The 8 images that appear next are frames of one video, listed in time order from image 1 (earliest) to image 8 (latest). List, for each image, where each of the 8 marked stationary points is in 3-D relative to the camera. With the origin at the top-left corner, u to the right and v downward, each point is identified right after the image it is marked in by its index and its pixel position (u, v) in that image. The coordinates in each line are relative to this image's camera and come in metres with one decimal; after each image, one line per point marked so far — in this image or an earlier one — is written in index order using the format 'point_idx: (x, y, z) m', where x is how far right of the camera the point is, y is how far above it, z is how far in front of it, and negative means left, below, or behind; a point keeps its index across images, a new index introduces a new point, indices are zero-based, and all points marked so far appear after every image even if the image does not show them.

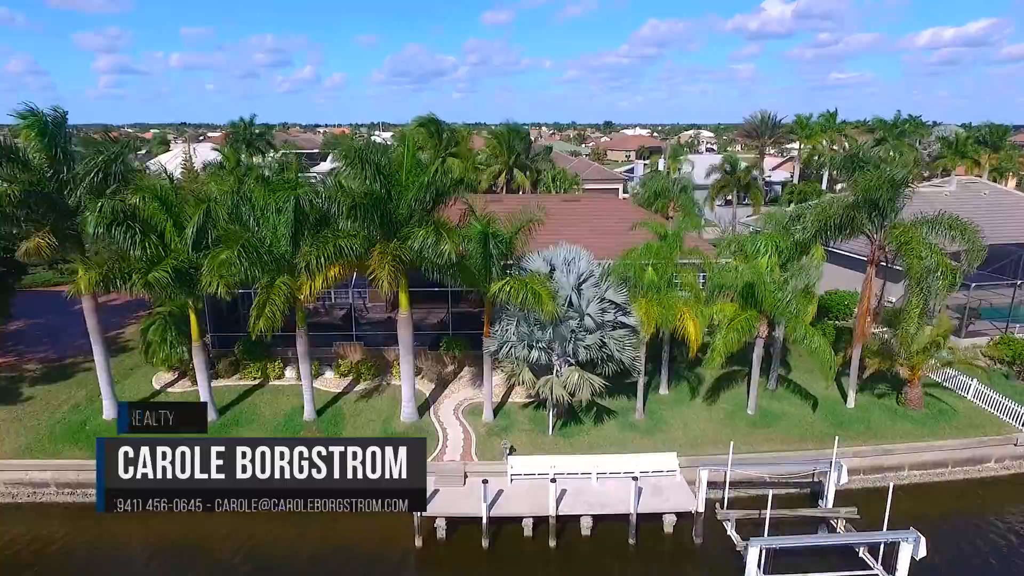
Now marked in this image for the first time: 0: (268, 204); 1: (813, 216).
0: (-8.5, +2.9, +13.9) m
1: (+11.8, +2.8, +15.8) m
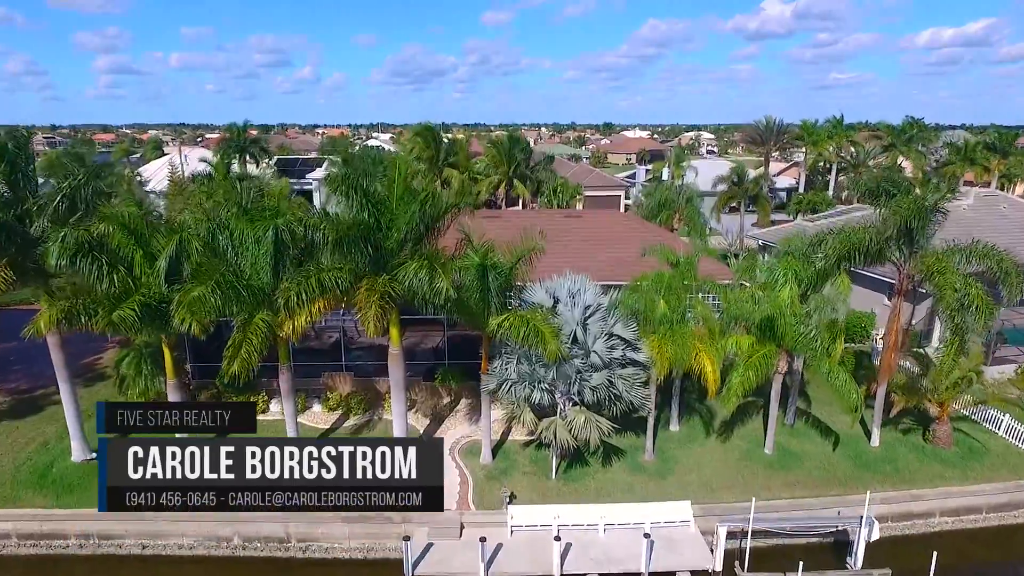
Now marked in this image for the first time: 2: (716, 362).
0: (-8.5, +1.7, +12.8) m
1: (+11.8, +1.6, +14.6) m
2: (+6.9, -2.5, +13.7) m
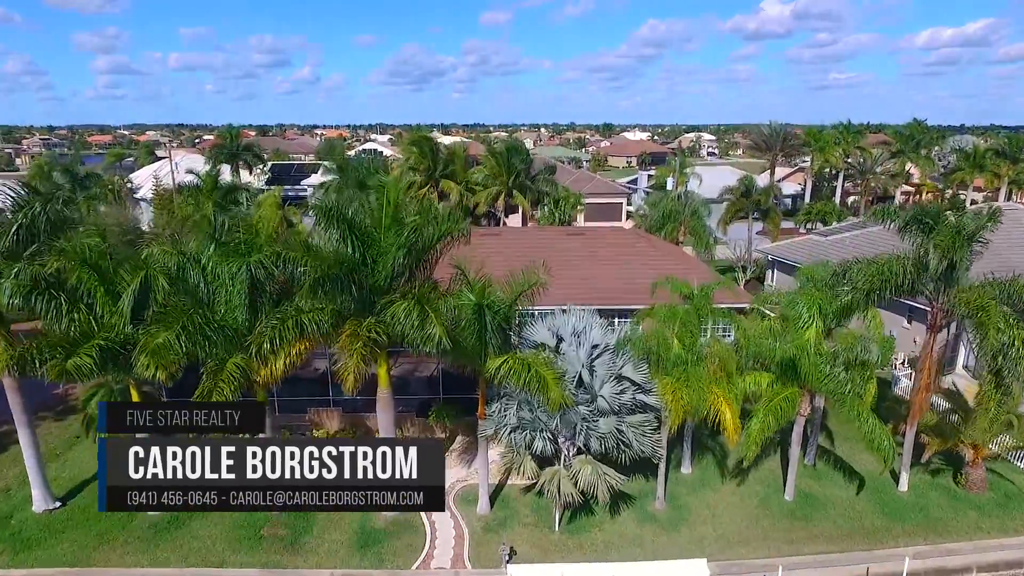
0: (-8.5, +0.5, +11.6) m
1: (+11.8, +0.5, +13.5) m
2: (+6.9, -3.7, +12.5) m
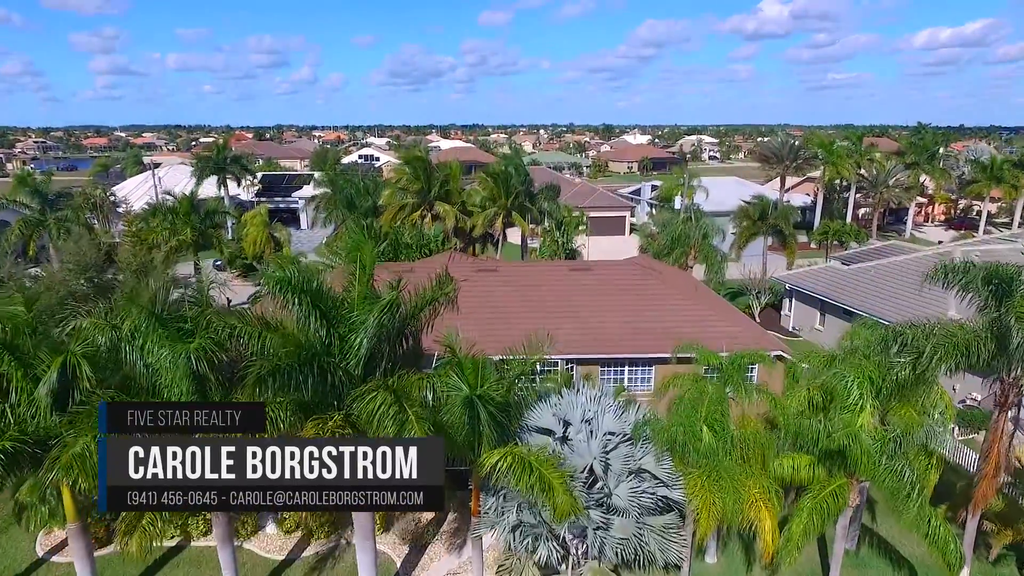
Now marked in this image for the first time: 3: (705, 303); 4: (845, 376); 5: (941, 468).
0: (-8.5, -1.6, +9.6) m
1: (+11.8, -1.6, +11.5) m
2: (+6.9, -5.7, +10.5) m
3: (+9.3, -0.7, +19.5) m
4: (+9.5, -2.6, +11.4) m
5: (+11.8, -4.9, +11.2) m
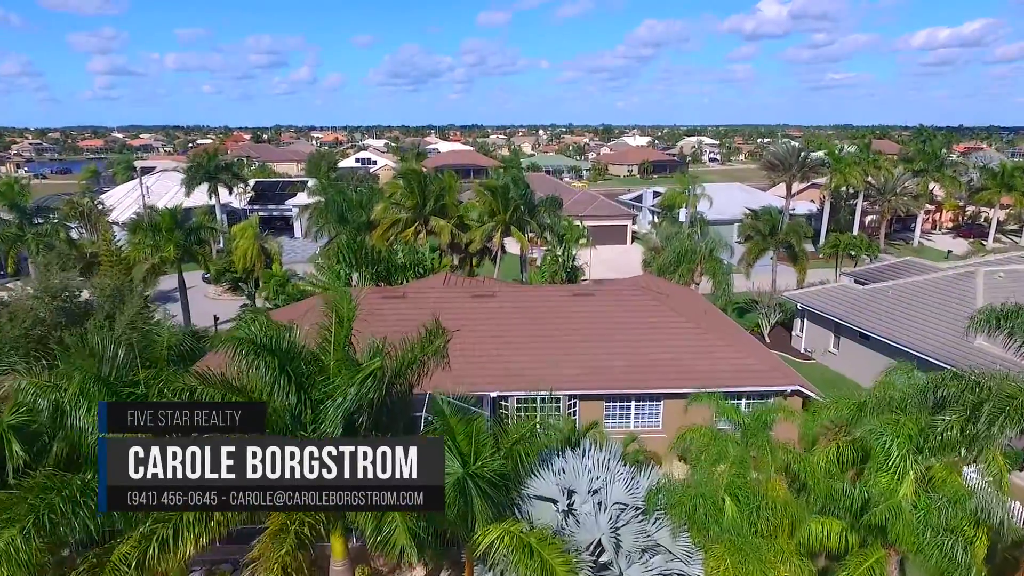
0: (-8.6, -2.8, +8.3) m
1: (+11.7, -2.8, +10.3) m
2: (+6.8, -7.0, +9.3) m
3: (+9.2, -2.0, +18.2) m
4: (+9.5, -3.8, +10.2) m
5: (+11.8, -6.1, +10.0) m
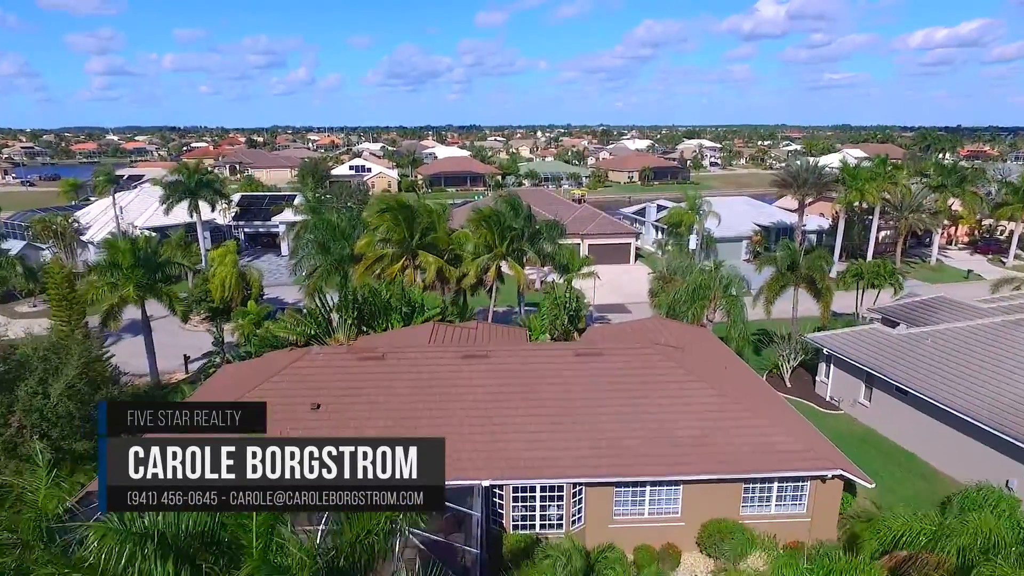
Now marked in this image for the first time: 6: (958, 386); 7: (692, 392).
0: (-8.7, -5.3, +5.9) m
1: (+11.6, -5.2, +7.9) m
2: (+6.7, -9.4, +6.9) m
3: (+9.1, -4.4, +15.9) m
4: (+9.3, -6.2, +7.8) m
5: (+11.6, -8.5, +7.6) m
6: (+20.9, -4.5, +18.8) m
7: (+7.2, -4.2, +15.7) m
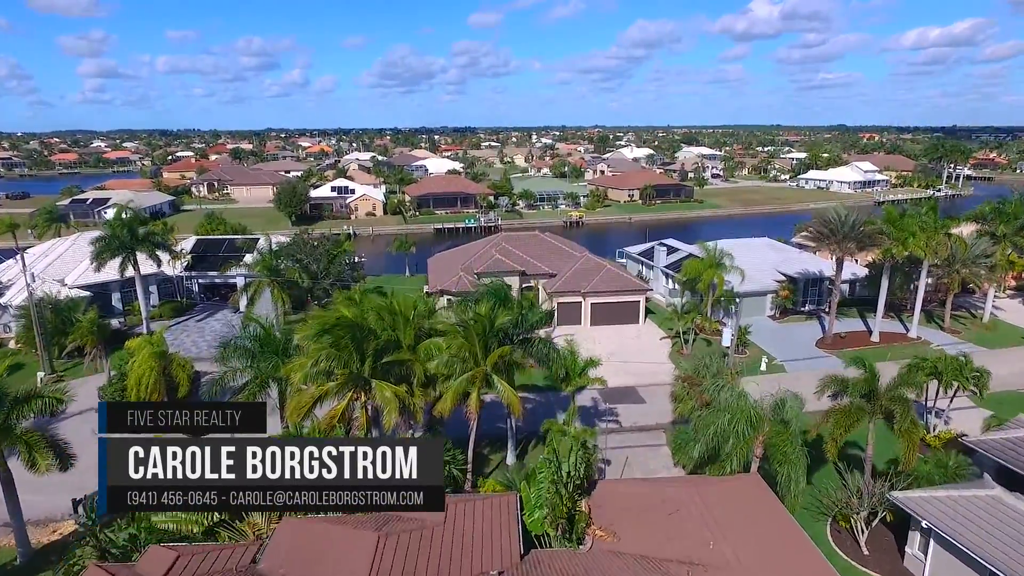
0: (-9.2, -11.6, -0.3) m
1: (+11.1, -11.3, +1.9) m
2: (+6.3, -15.6, +0.9) m
3: (+8.5, -10.6, +9.8) m
4: (+8.9, -12.4, +1.7) m
5: (+11.2, -14.7, +1.6) m
6: (+20.3, -10.6, +12.8) m
7: (+6.6, -10.4, +9.7) m
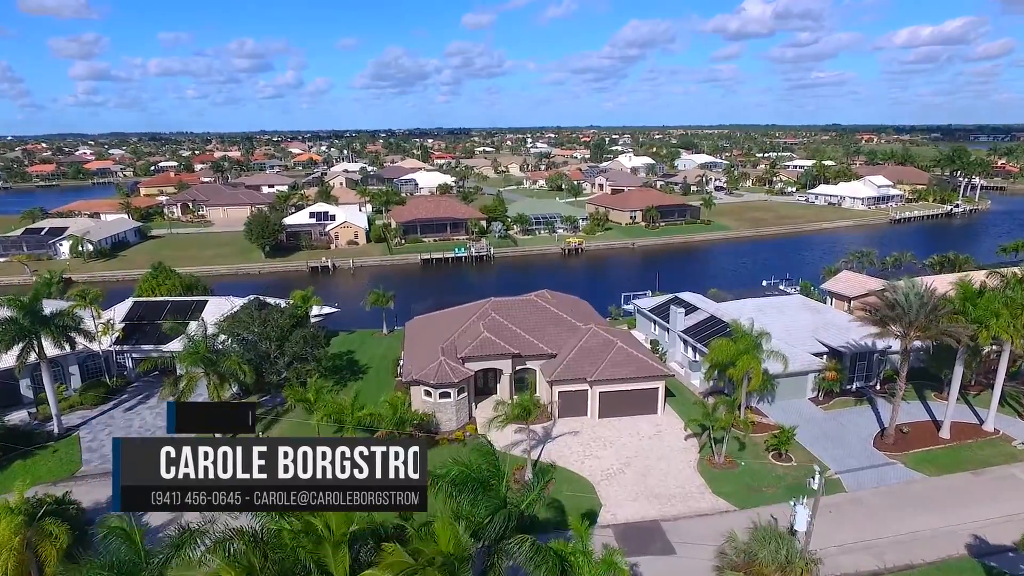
0: (-9.4, -18.5, -7.2) m
1: (+10.8, -18.0, -4.8) m
2: (+6.1, -22.3, -5.9) m
3: (+8.2, -17.2, +3.1) m
4: (+8.6, -19.1, -5.0) m
5: (+11.0, -21.3, -5.1) m
6: (+19.9, -17.2, +6.2) m
7: (+6.3, -17.1, +2.9) m
